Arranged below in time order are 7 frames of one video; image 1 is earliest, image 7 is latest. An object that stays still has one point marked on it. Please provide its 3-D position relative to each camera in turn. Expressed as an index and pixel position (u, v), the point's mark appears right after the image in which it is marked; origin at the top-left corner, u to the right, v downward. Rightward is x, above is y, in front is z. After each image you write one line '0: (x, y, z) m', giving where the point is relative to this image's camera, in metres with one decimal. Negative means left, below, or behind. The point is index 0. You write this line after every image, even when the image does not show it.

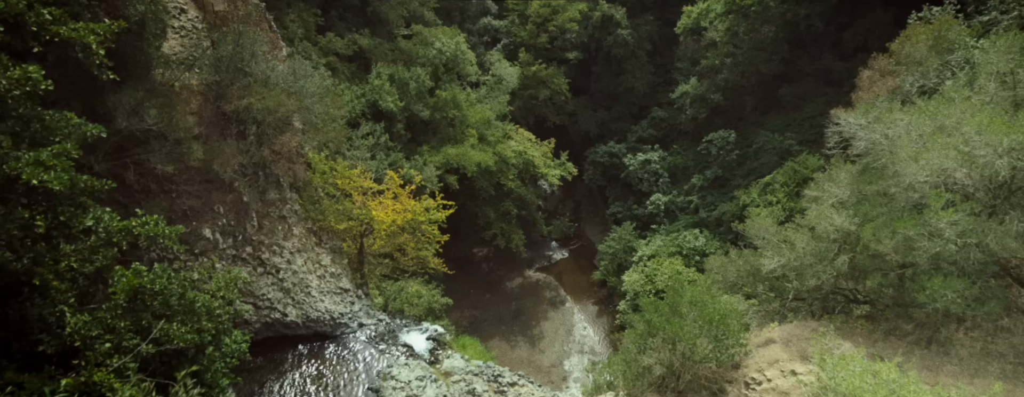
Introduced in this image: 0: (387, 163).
0: (-3.8, +1.1, +19.4) m
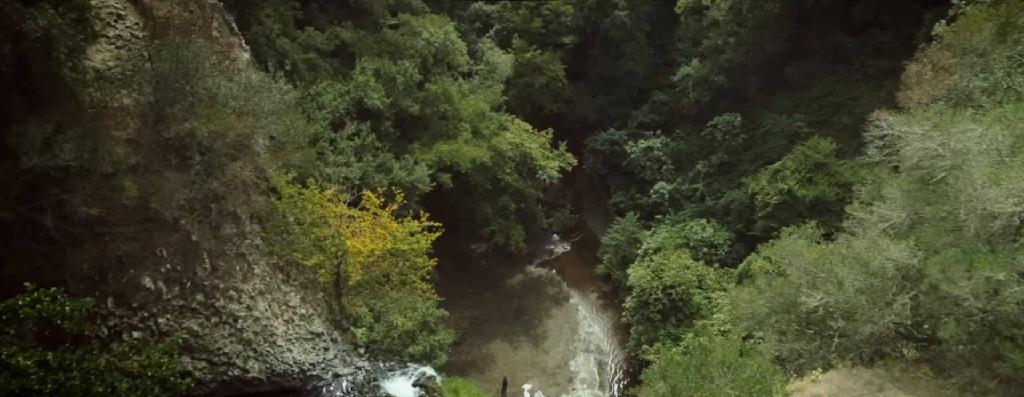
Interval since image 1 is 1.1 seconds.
0: (-3.9, +1.0, +18.2) m
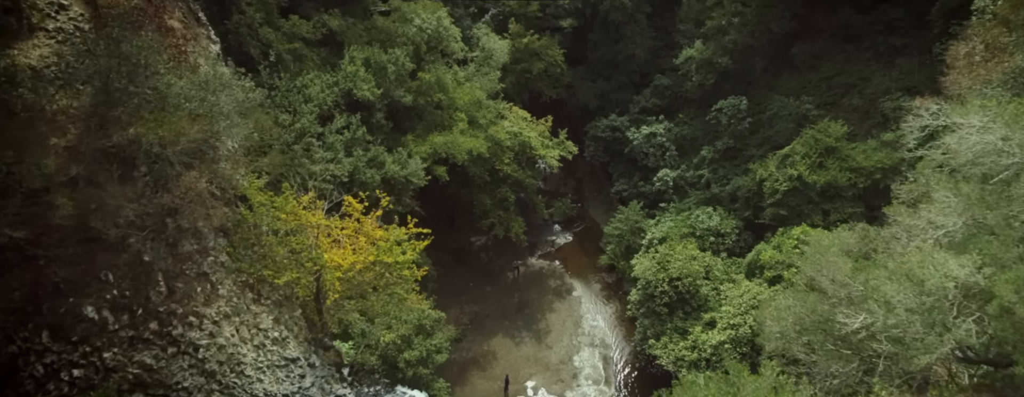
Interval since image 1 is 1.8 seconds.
0: (-4.0, +1.1, +17.4) m
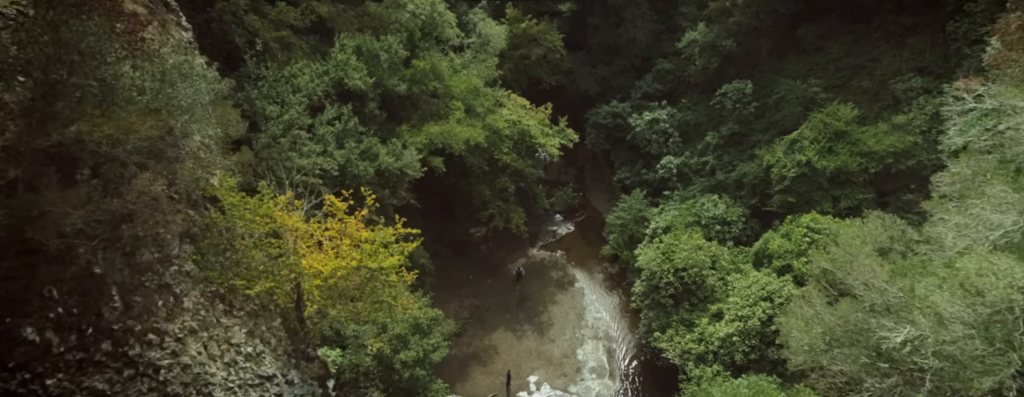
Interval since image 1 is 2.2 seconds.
0: (-4.0, +1.3, +16.7) m
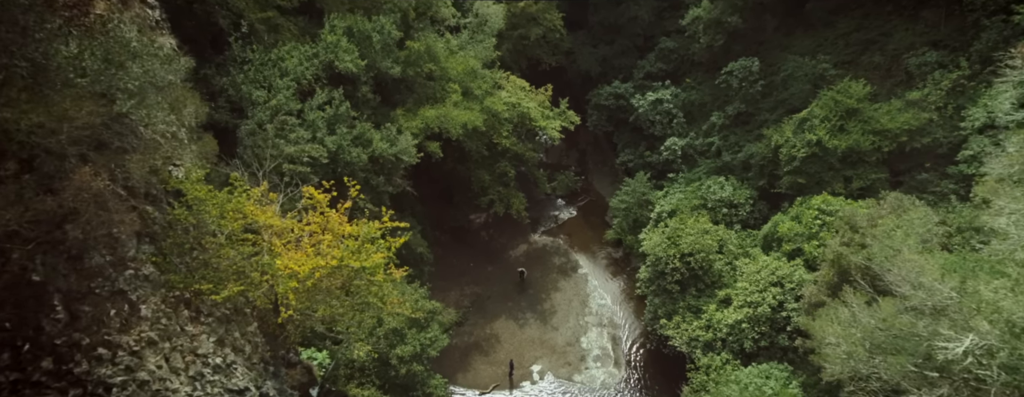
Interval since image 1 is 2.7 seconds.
0: (-4.0, +1.6, +16.0) m
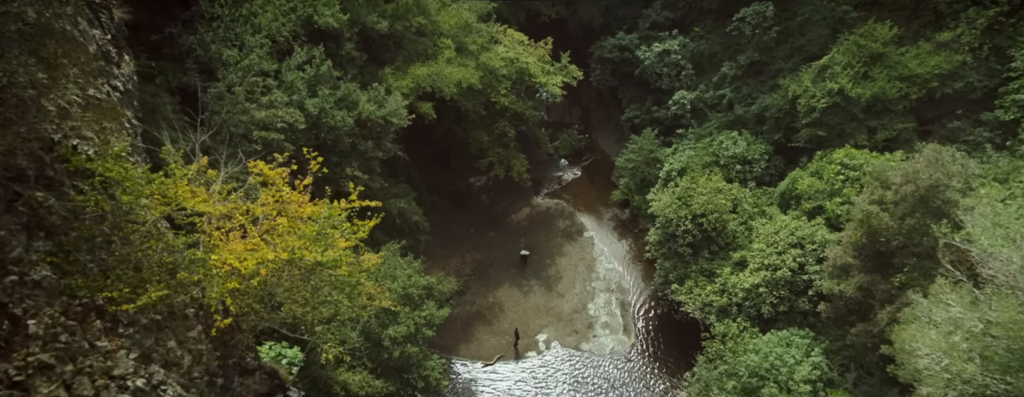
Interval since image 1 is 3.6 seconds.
0: (-4.1, +2.3, +14.7) m
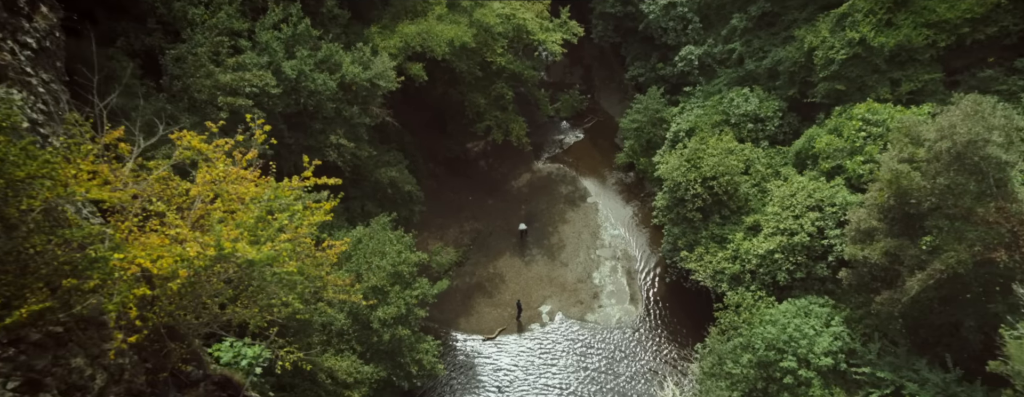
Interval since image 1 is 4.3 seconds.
0: (-4.2, +3.0, +13.6) m
